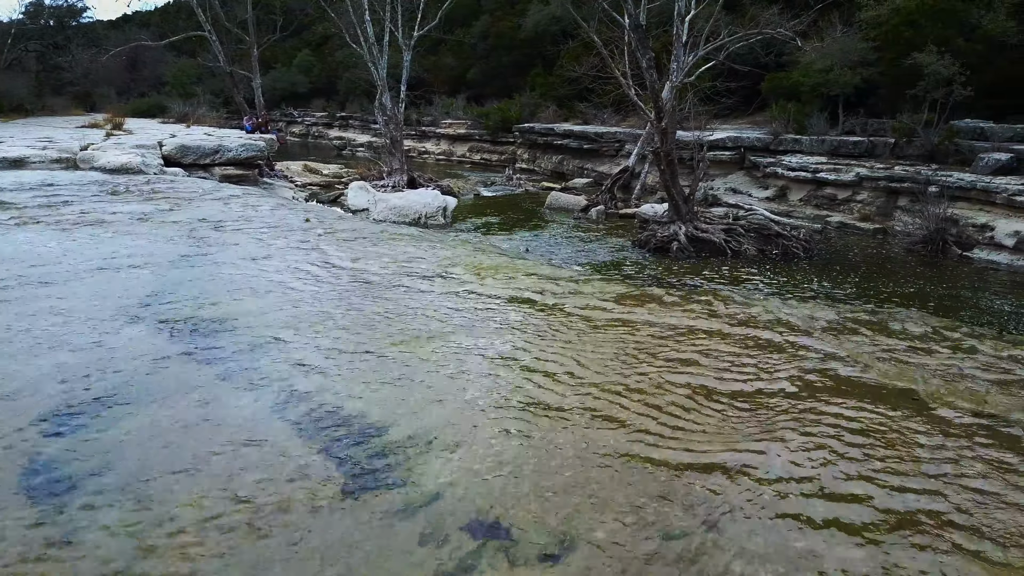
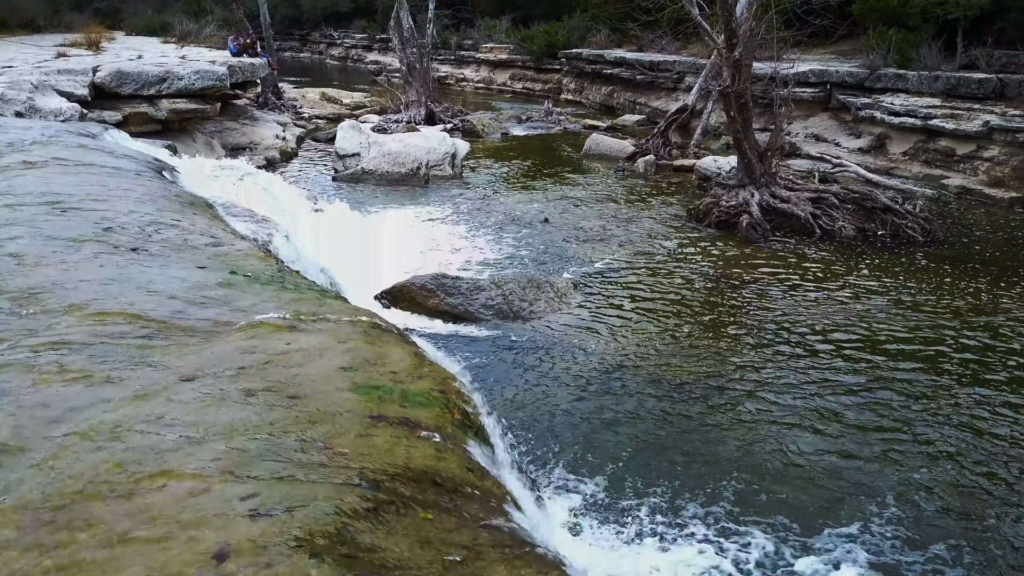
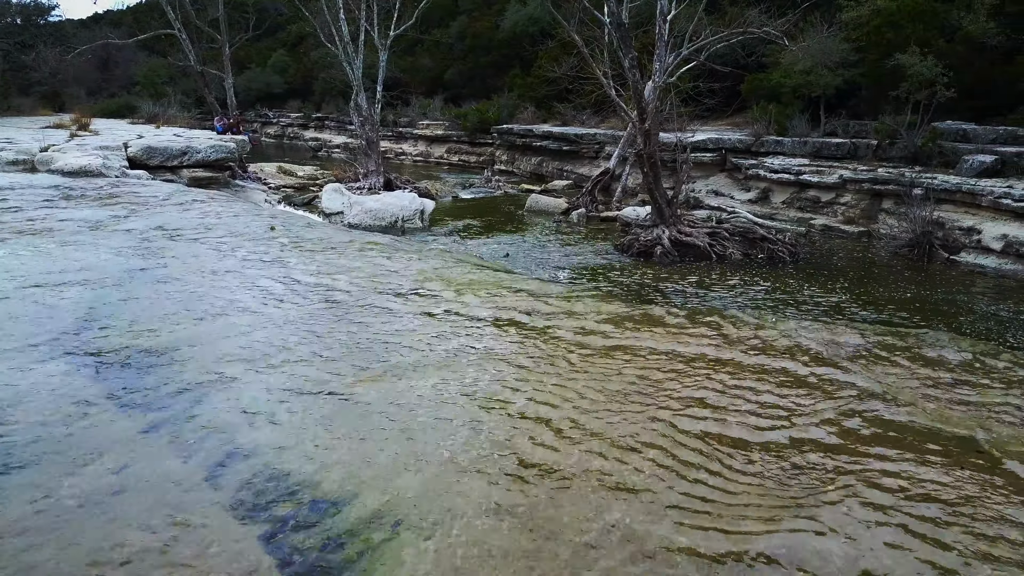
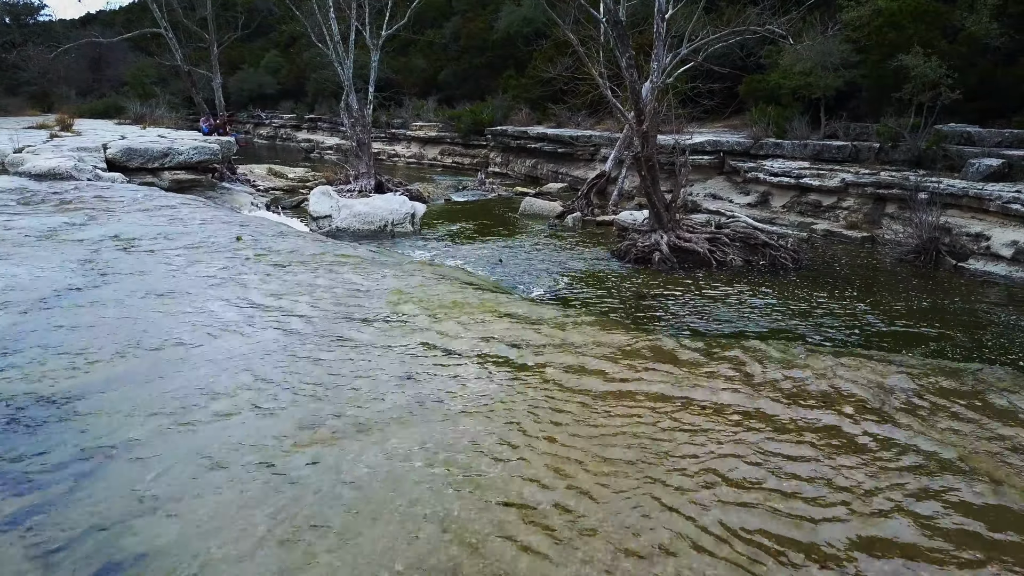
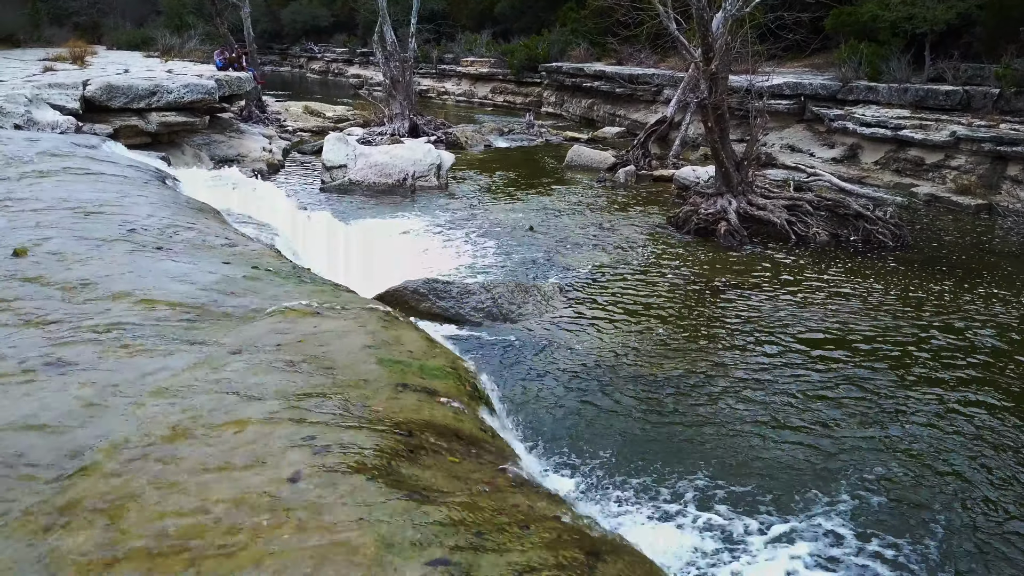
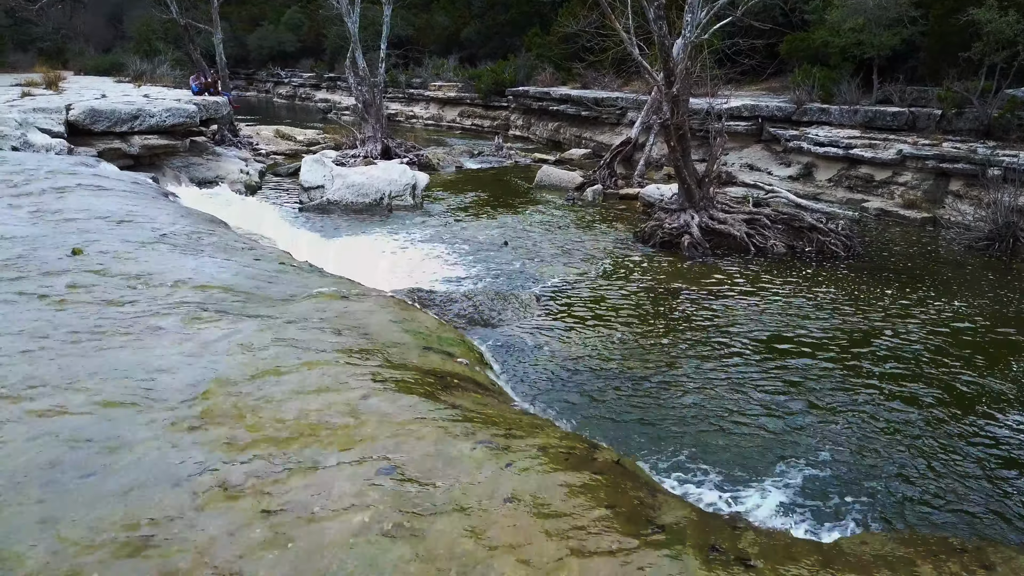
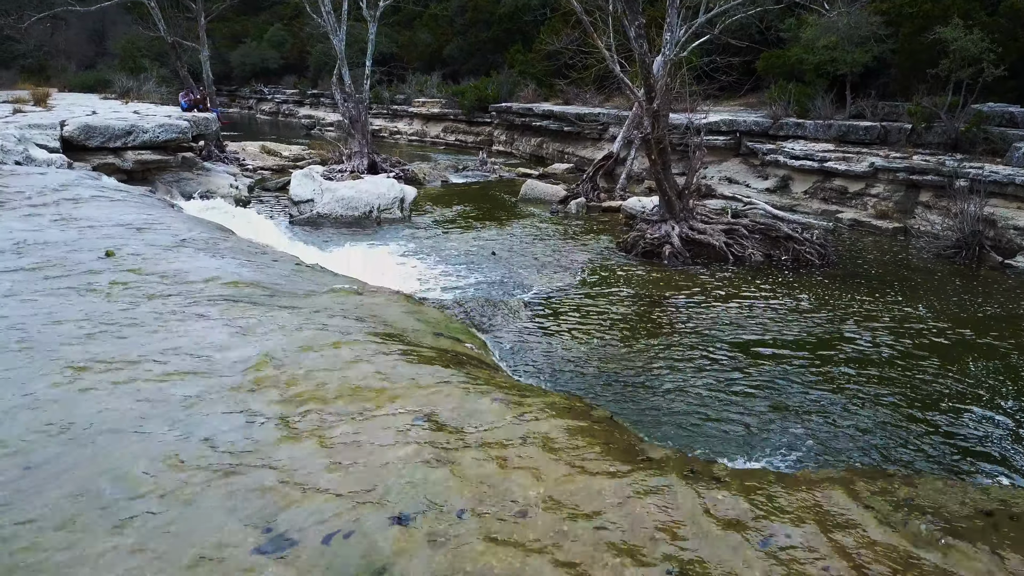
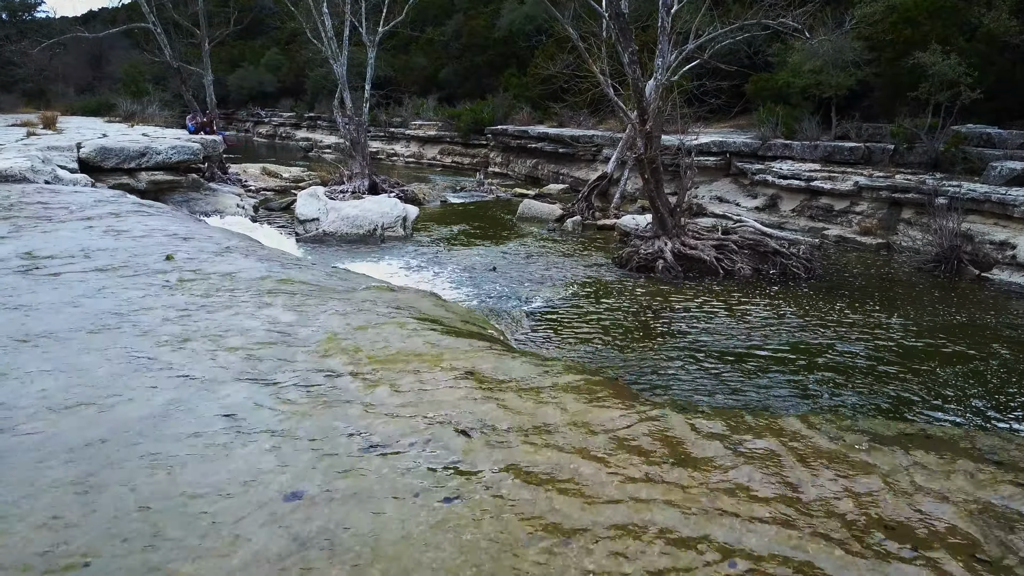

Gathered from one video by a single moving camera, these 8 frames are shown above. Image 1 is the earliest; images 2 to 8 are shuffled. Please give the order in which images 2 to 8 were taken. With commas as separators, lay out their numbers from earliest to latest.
3, 4, 8, 7, 6, 5, 2
